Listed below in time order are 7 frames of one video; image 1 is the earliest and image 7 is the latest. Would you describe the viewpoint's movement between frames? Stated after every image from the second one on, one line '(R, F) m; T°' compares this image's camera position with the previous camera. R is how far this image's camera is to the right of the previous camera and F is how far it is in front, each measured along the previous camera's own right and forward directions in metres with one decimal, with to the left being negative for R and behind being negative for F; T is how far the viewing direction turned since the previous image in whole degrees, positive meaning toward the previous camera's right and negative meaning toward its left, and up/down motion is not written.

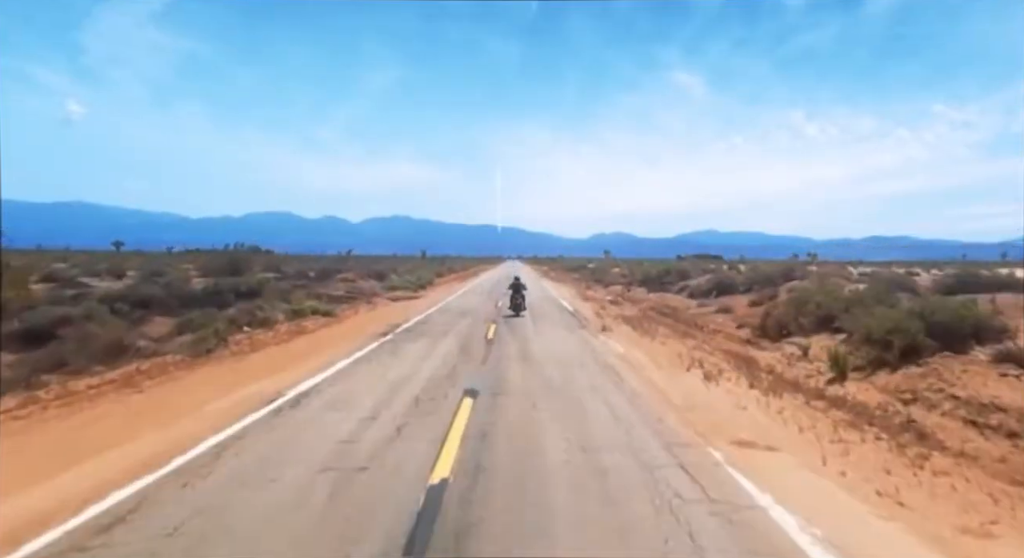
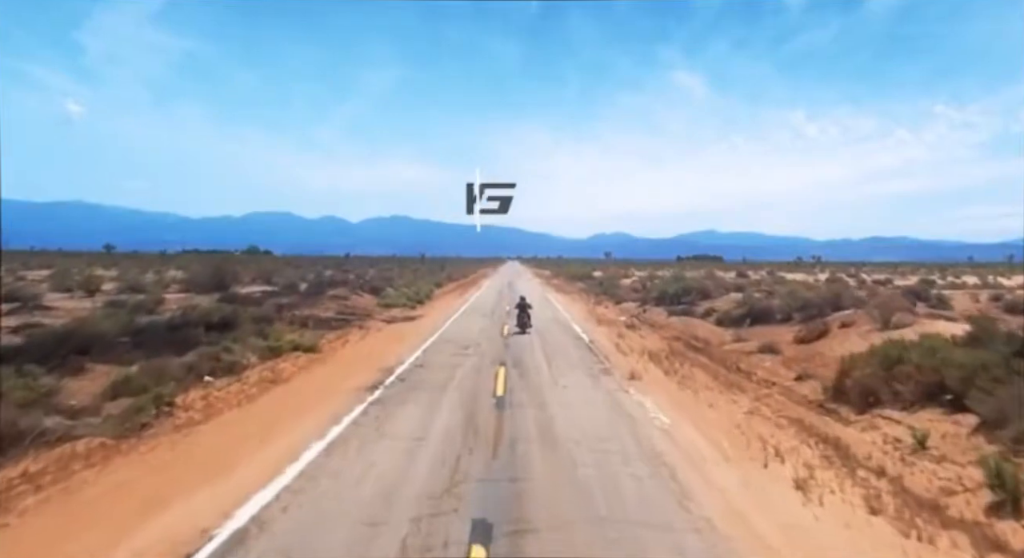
(-0.2, +1.5) m; 0°
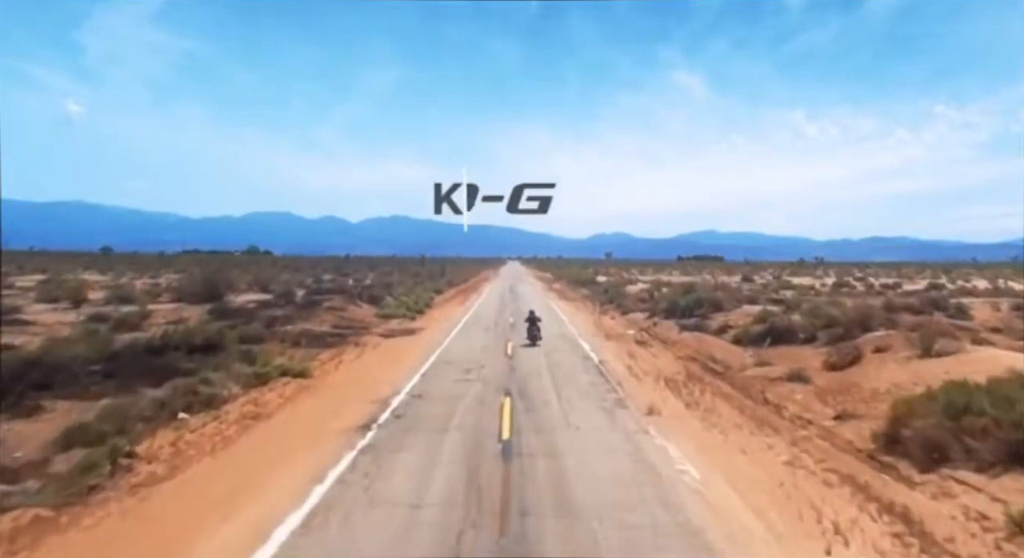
(-0.1, +0.7) m; 0°
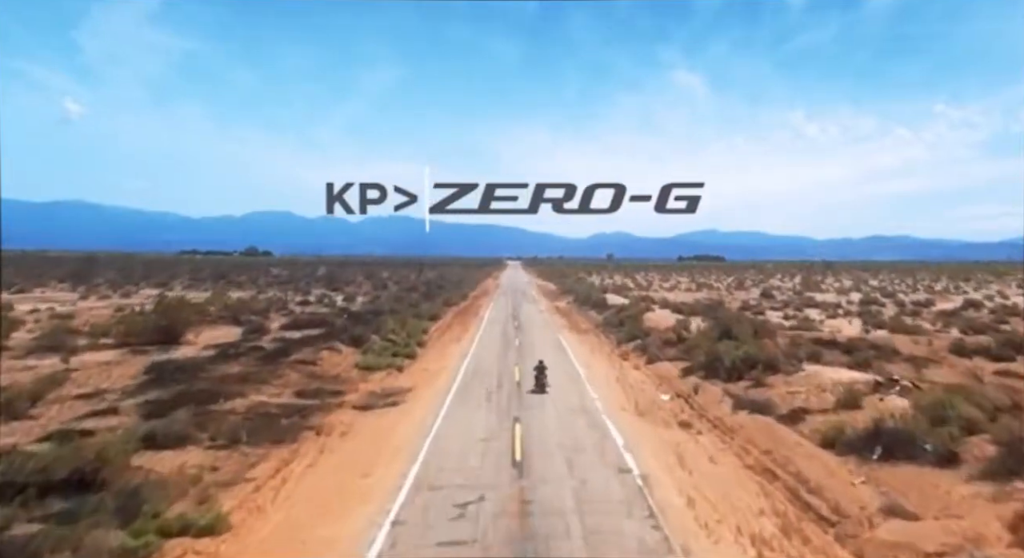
(-0.2, +3.1) m; 0°
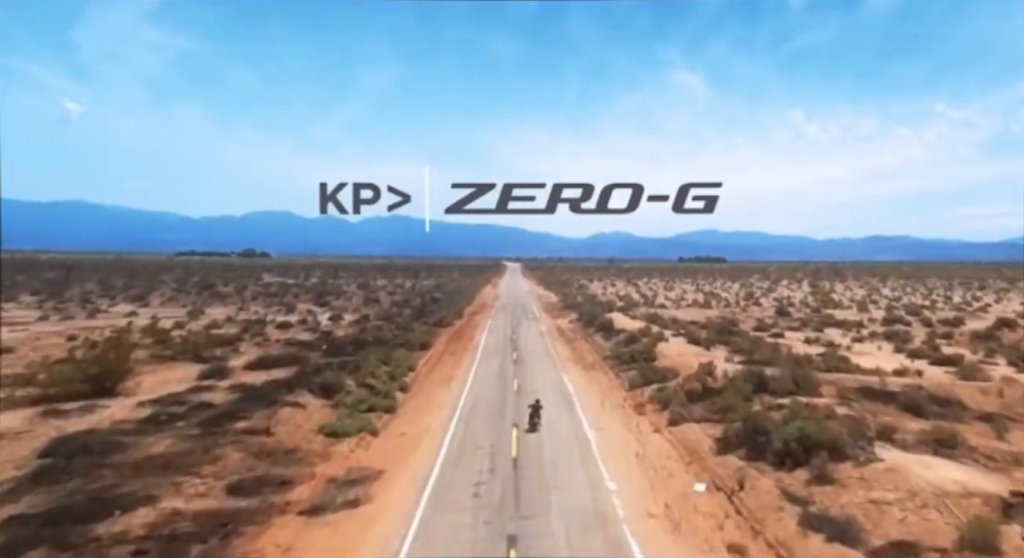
(+0.1, +2.8) m; 0°
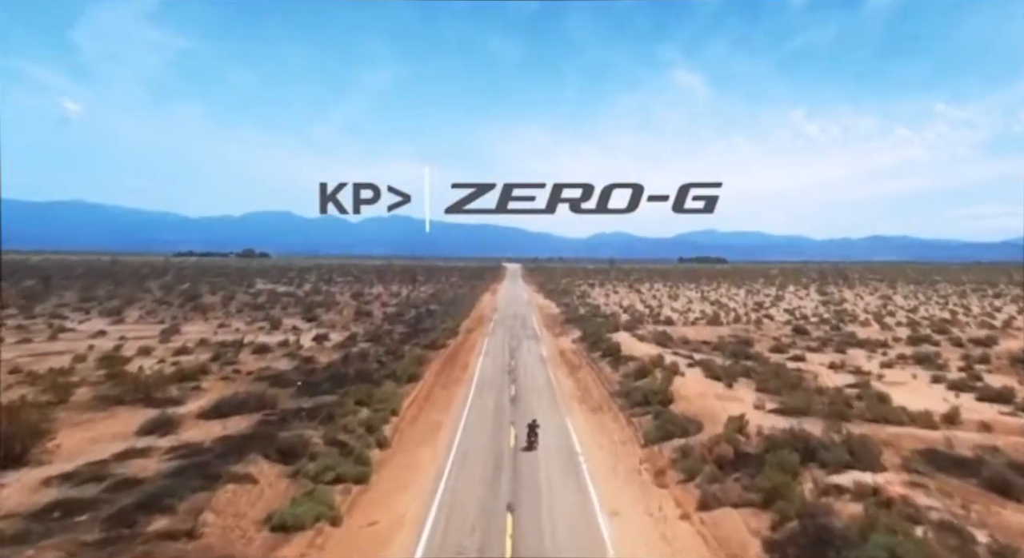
(+0.1, +2.7) m; 0°
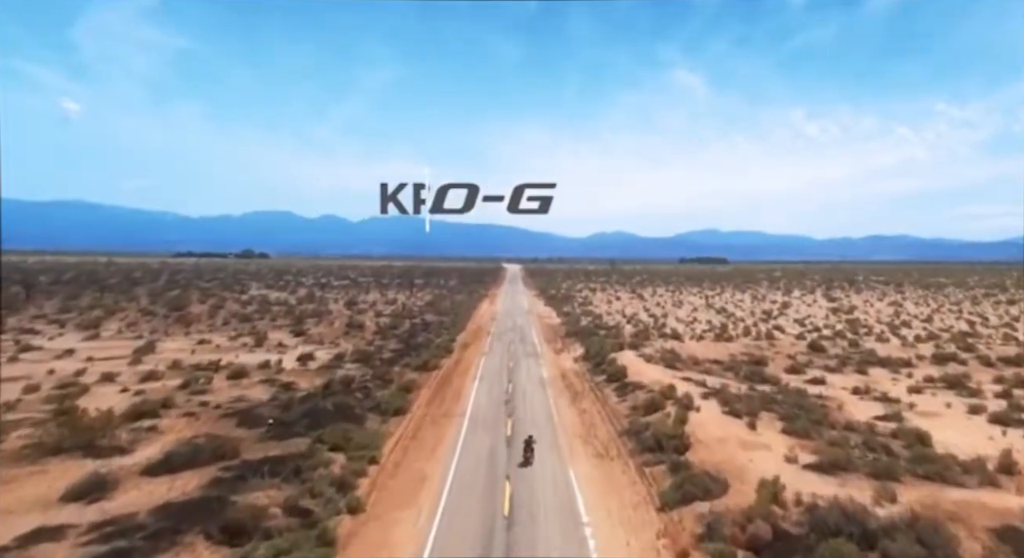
(+0.2, +2.3) m; 0°
